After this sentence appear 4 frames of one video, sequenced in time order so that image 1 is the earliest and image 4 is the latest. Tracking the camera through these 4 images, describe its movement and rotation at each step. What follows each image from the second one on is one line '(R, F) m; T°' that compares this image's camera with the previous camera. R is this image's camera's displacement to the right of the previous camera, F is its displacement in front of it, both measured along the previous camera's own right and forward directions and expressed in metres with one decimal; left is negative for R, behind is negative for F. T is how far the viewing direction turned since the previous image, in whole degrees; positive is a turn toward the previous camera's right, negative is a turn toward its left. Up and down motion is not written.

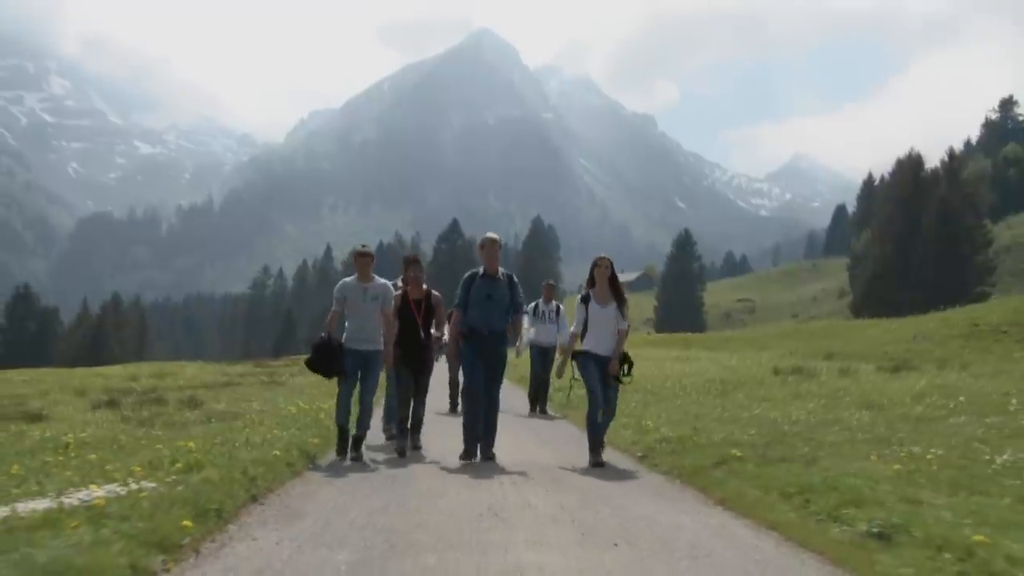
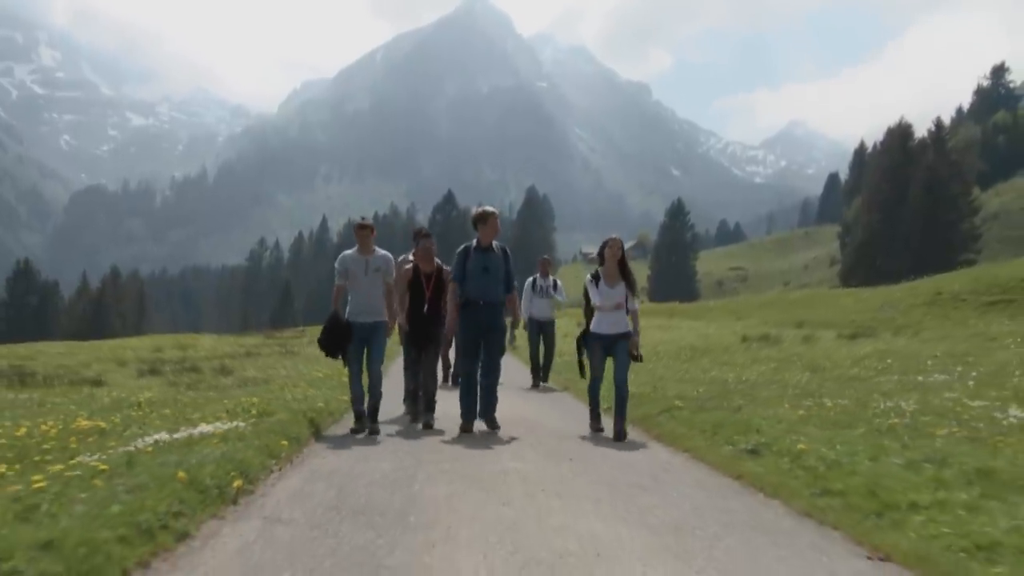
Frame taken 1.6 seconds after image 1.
(+0.1, -3.7) m; 0°
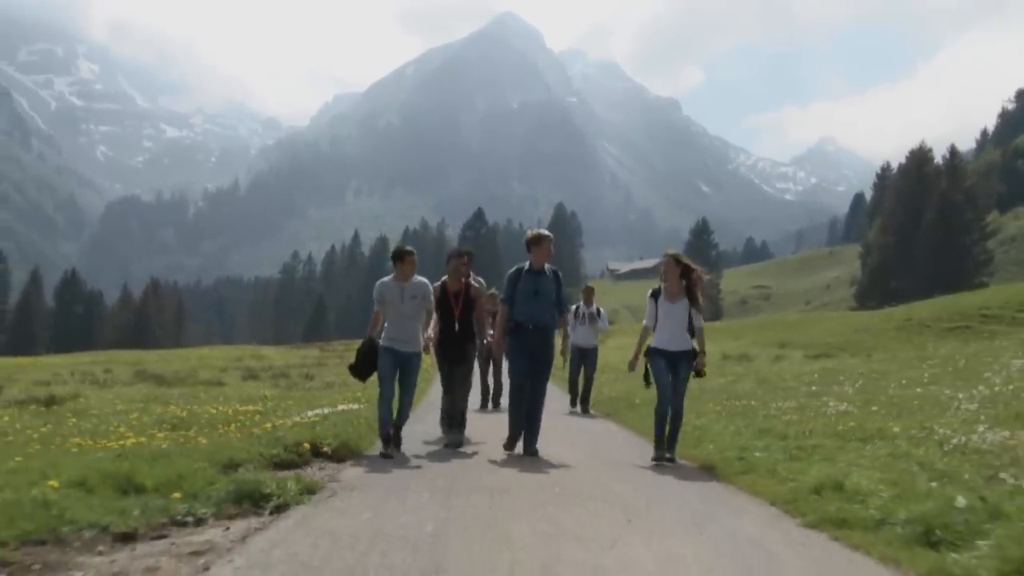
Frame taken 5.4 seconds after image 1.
(+0.3, -8.8) m; -2°
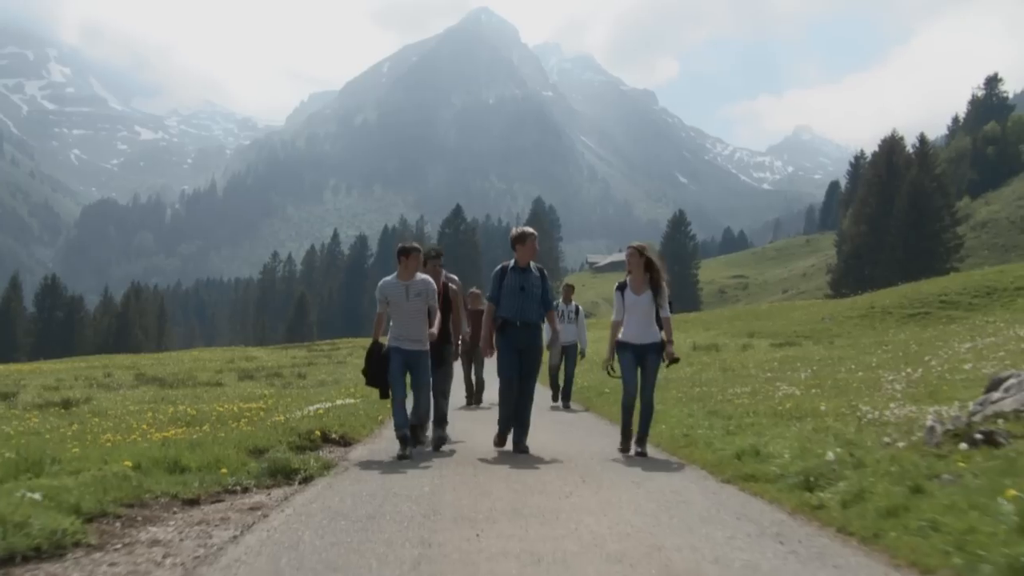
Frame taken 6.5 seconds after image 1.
(+0.1, -2.5) m; +1°
